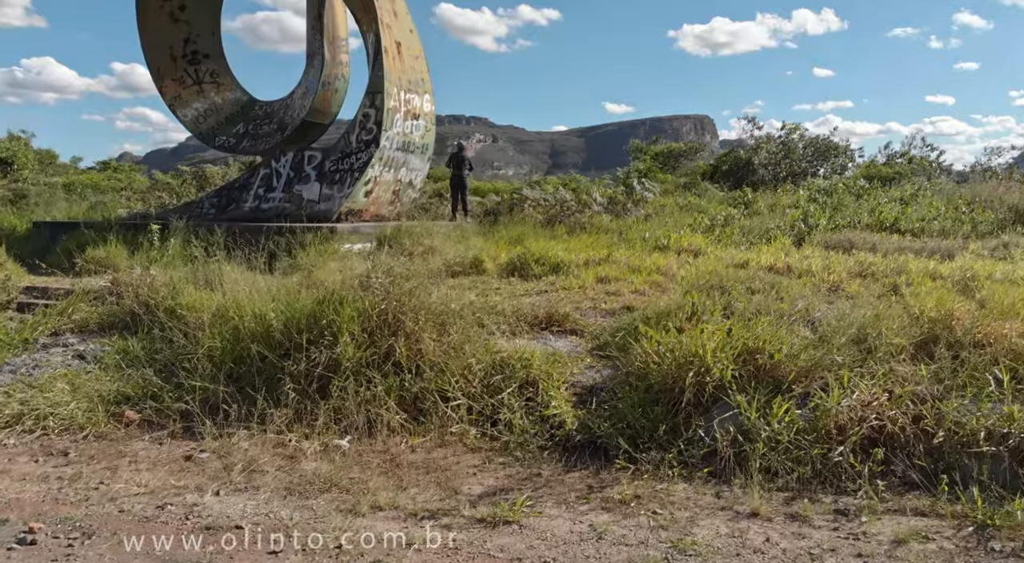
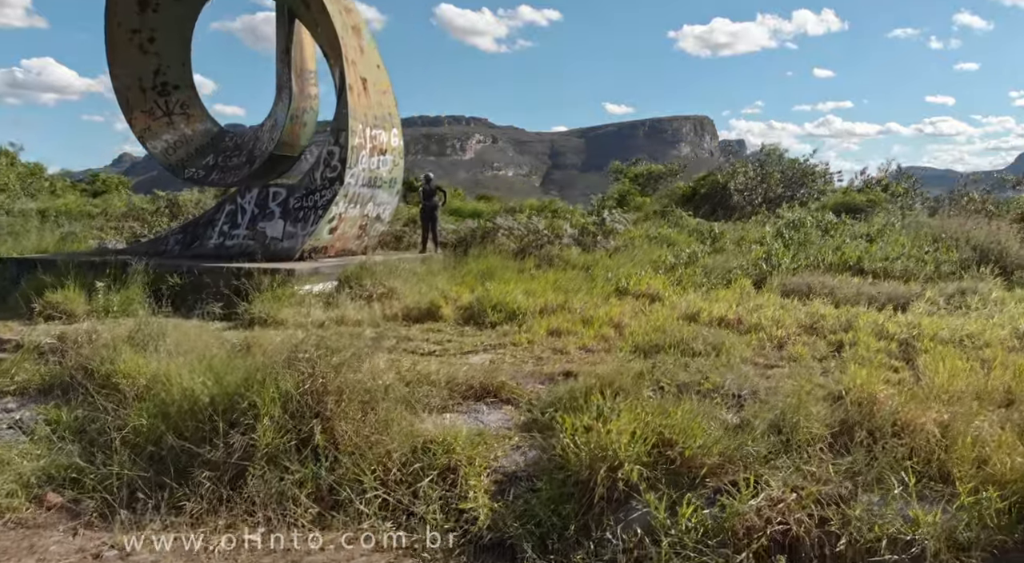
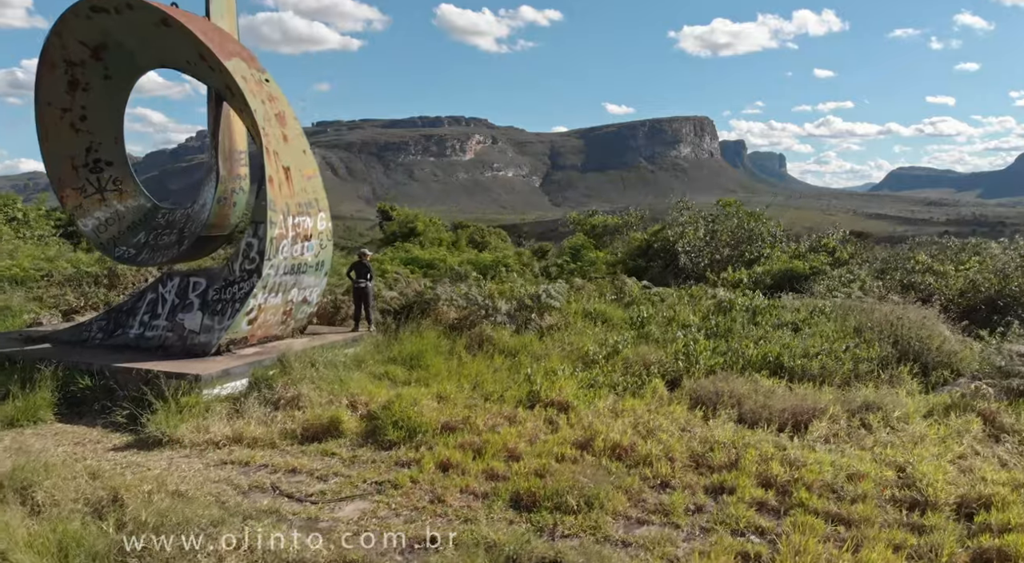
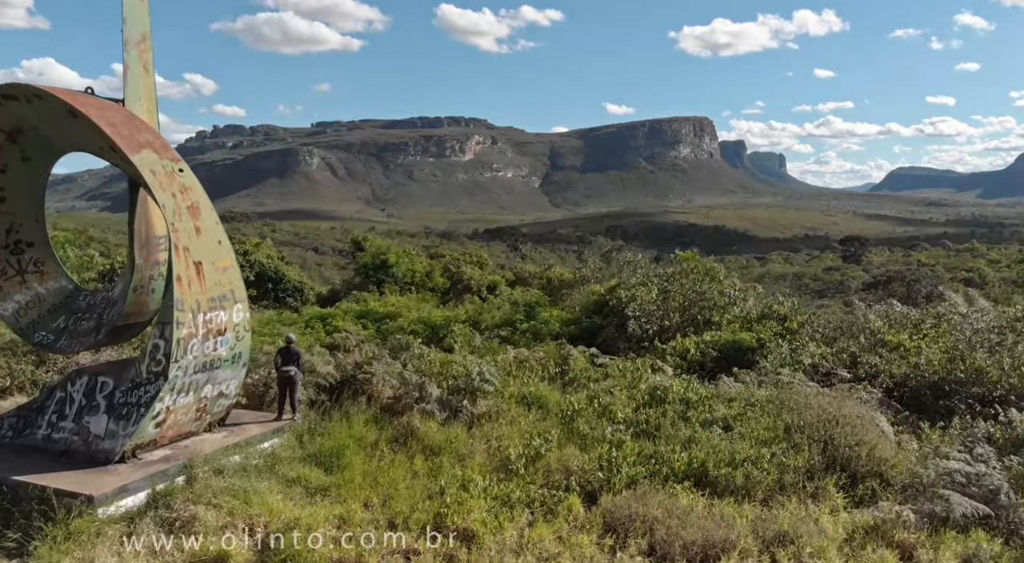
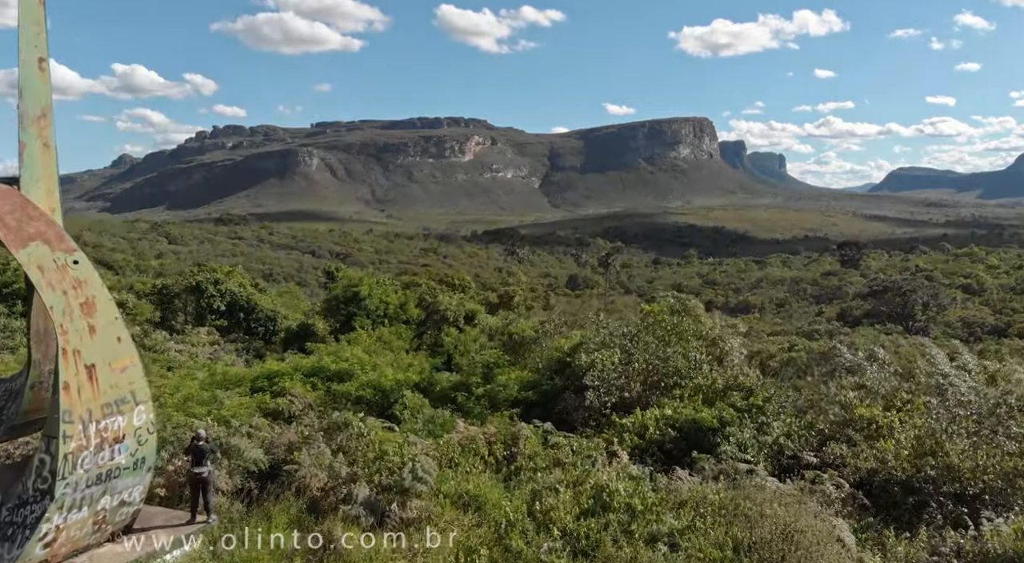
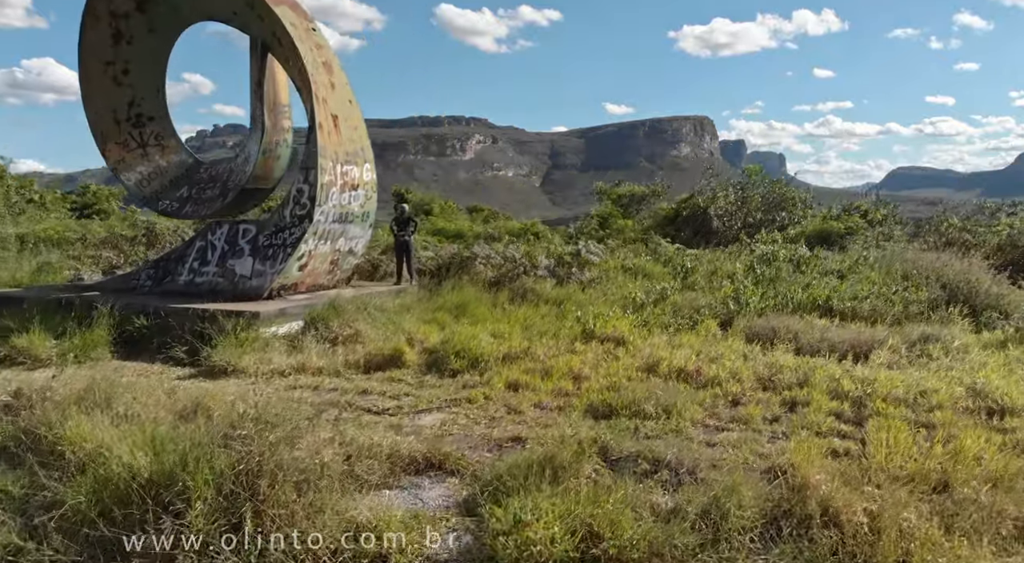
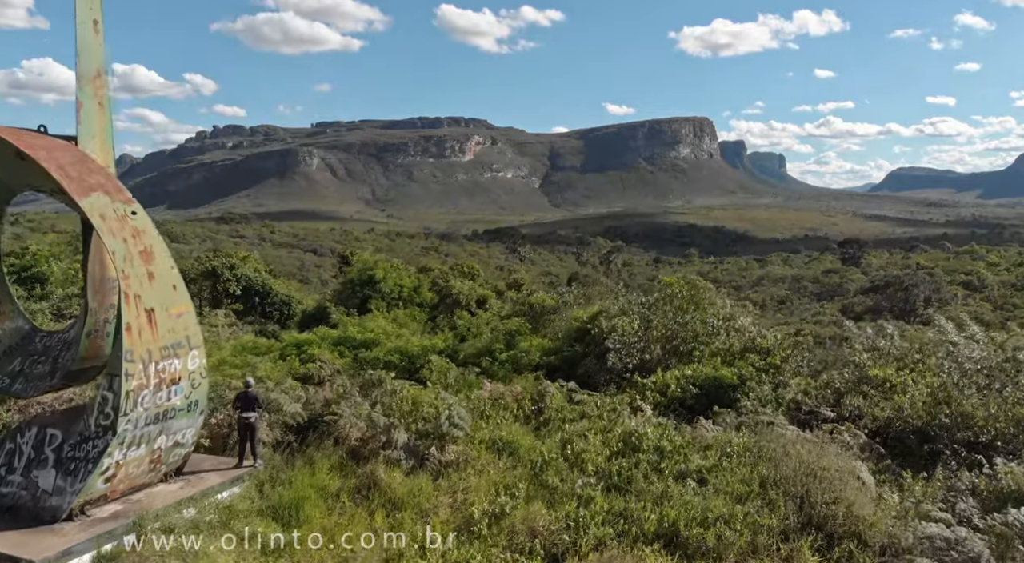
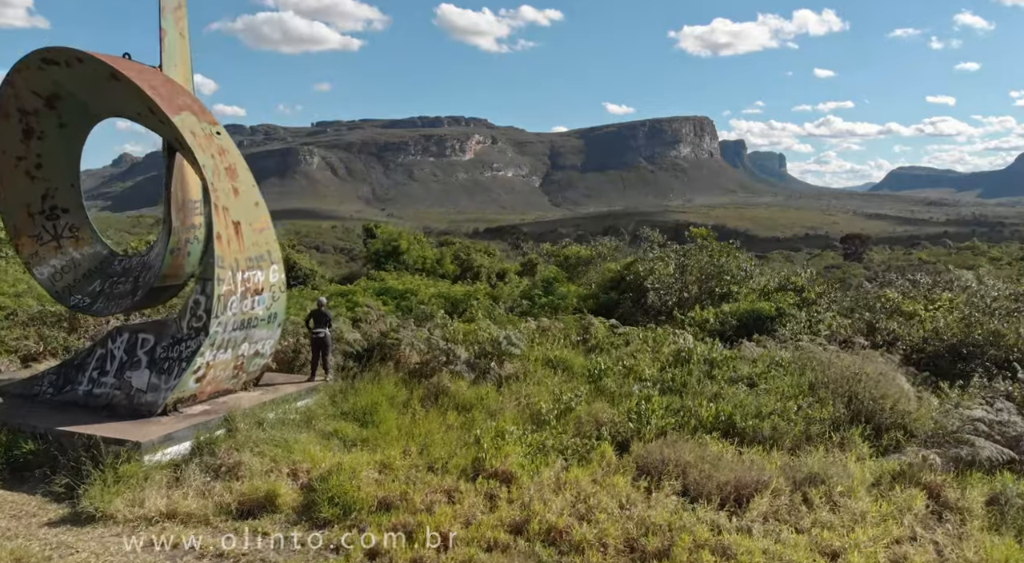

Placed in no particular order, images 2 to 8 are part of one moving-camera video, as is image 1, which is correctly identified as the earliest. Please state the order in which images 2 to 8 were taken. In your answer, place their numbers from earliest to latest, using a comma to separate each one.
2, 6, 3, 8, 4, 7, 5
